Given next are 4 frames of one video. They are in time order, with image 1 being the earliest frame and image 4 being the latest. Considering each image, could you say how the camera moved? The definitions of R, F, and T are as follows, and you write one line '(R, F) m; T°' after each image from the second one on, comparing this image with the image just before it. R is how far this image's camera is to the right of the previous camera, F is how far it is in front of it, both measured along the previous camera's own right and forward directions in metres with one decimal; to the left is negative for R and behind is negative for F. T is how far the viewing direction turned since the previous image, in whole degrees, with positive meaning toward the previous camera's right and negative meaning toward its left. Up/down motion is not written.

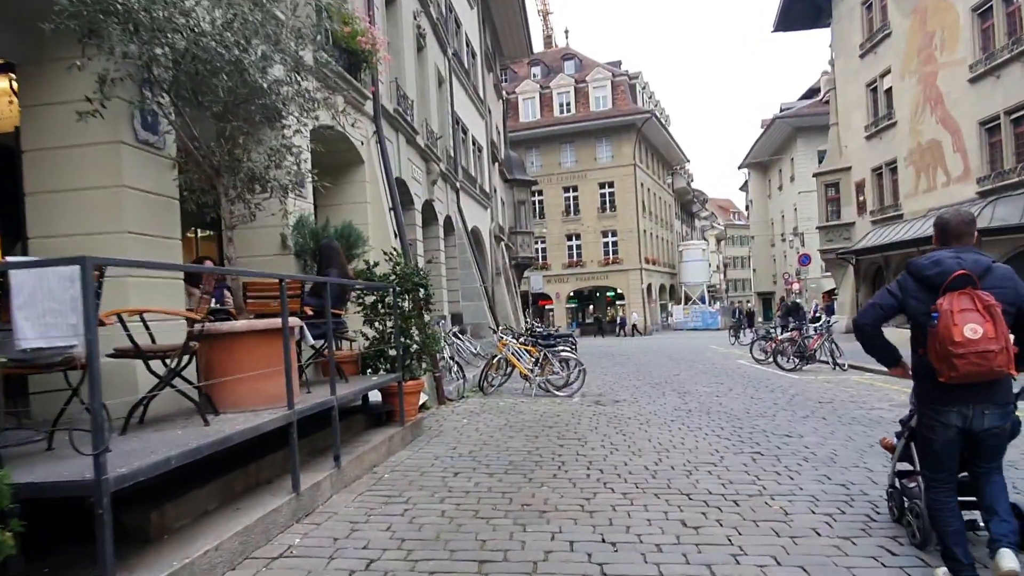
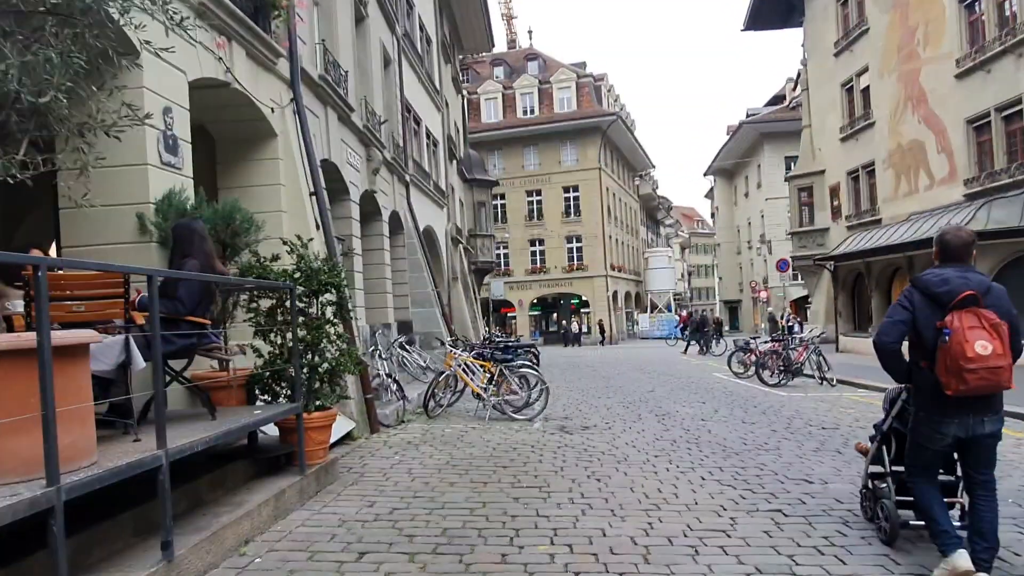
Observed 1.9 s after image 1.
(+0.2, +2.0) m; +3°
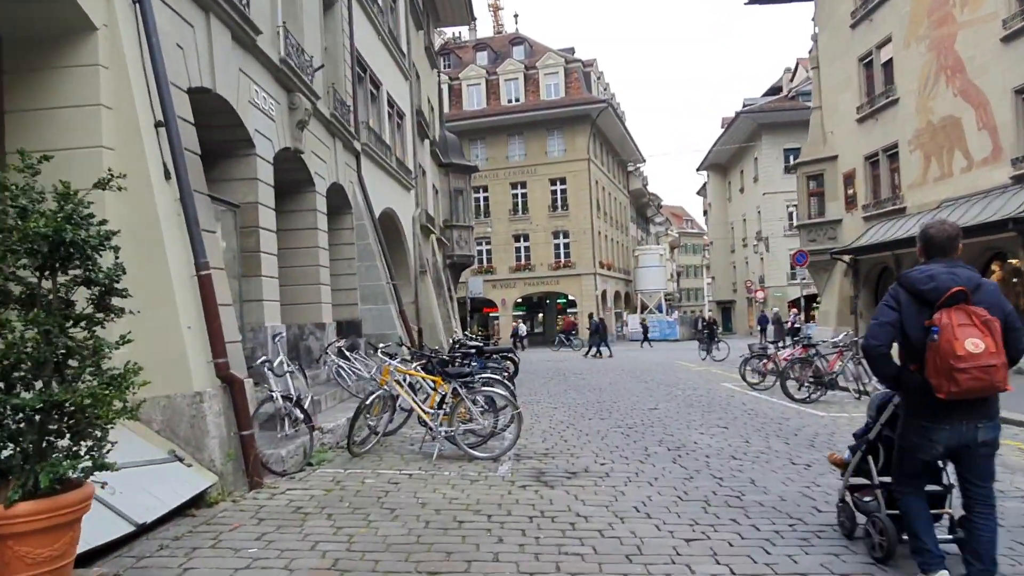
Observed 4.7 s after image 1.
(+0.3, +3.2) m; +1°
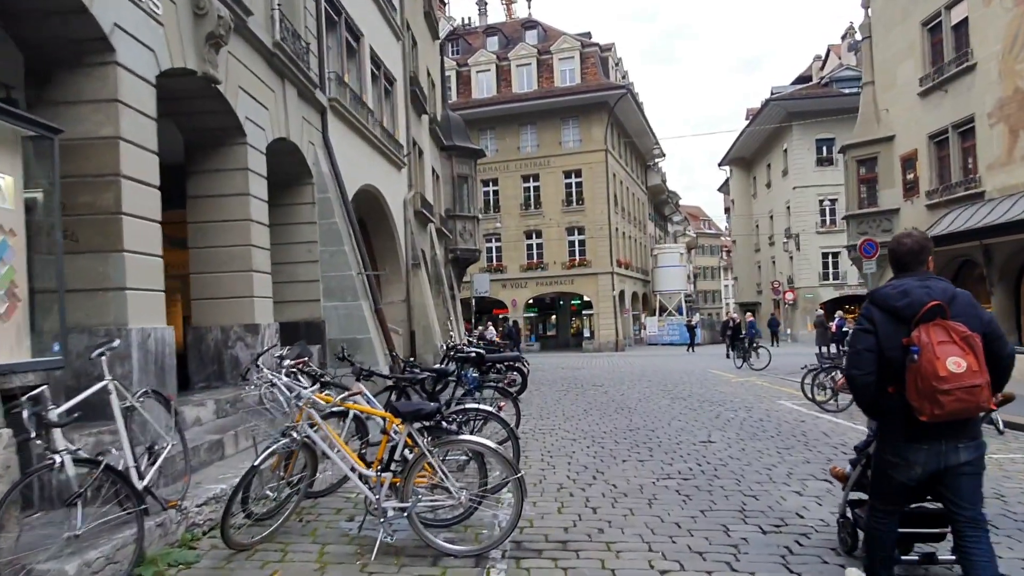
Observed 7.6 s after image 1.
(+0.1, +3.3) m; -1°
